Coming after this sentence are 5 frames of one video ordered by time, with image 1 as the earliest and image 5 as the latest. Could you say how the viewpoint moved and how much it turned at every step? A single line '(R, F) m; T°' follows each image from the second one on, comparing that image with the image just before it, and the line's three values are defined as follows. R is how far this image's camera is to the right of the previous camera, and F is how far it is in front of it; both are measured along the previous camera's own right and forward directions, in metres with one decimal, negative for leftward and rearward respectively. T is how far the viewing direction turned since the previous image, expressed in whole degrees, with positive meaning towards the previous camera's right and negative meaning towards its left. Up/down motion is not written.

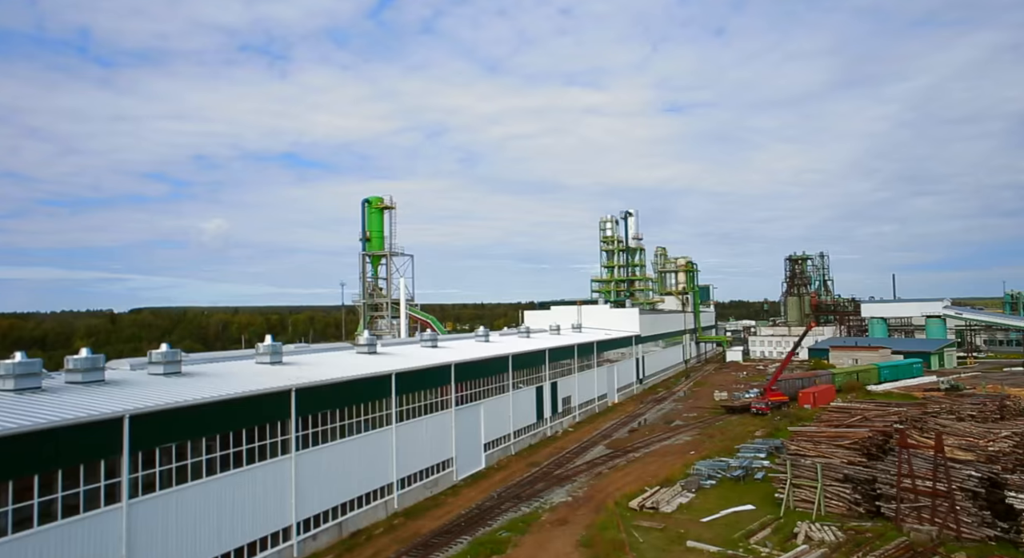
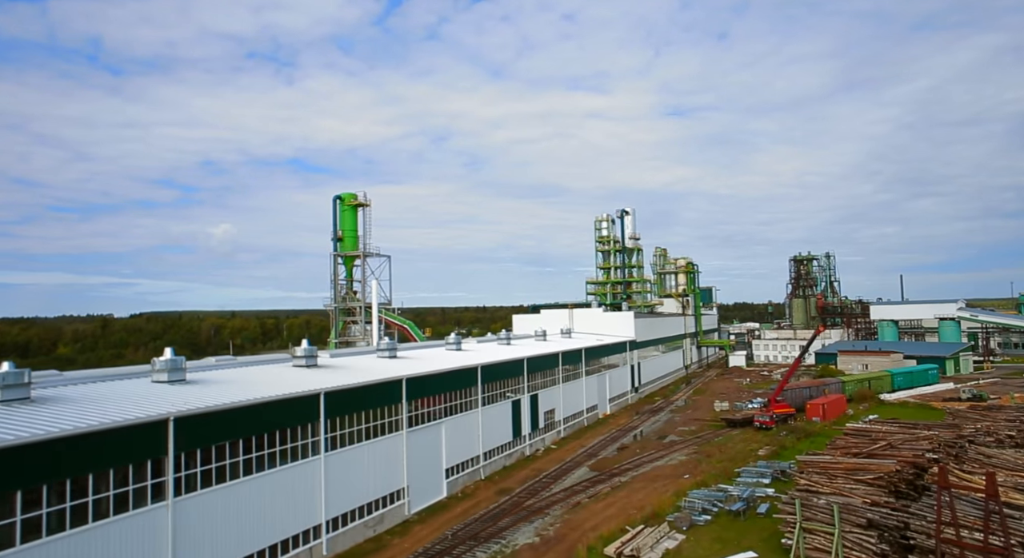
(+1.5, +3.3) m; 0°
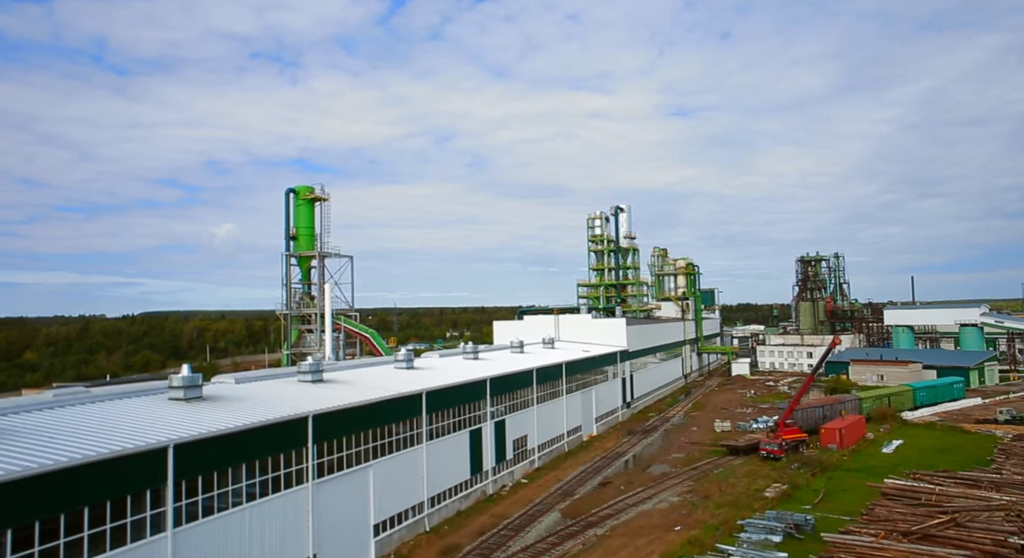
(+1.8, +4.7) m; 0°
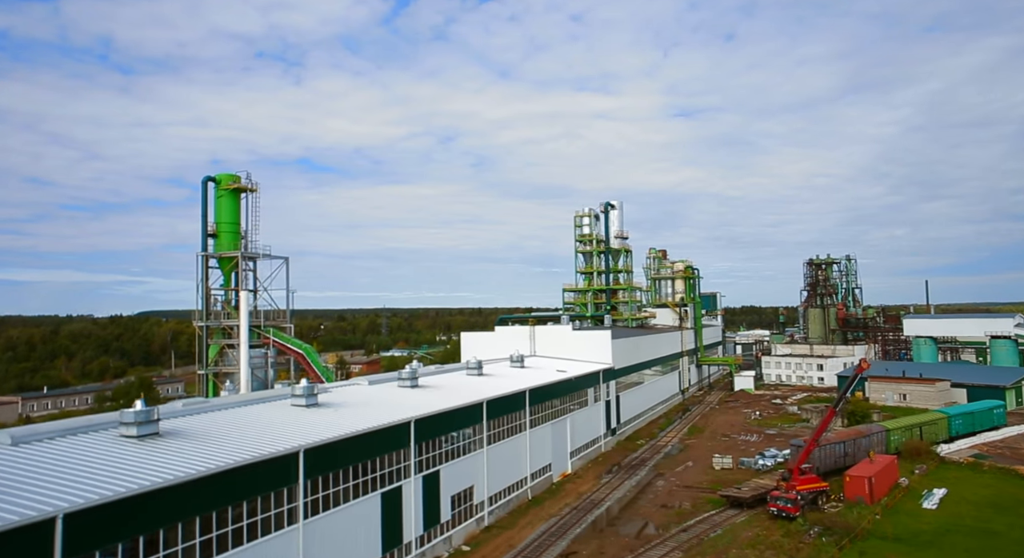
(+2.3, +6.0) m; 0°
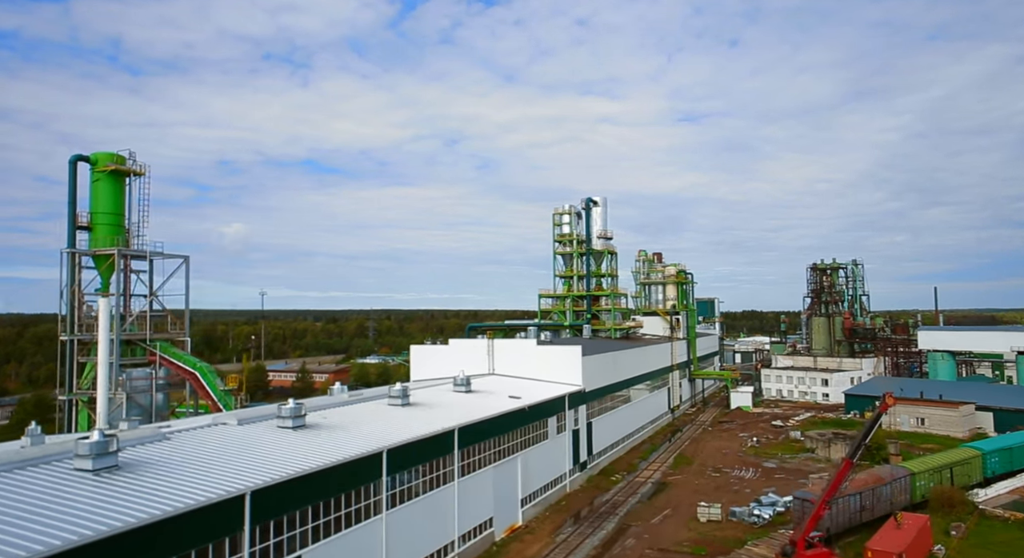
(+2.6, +5.8) m; 0°
